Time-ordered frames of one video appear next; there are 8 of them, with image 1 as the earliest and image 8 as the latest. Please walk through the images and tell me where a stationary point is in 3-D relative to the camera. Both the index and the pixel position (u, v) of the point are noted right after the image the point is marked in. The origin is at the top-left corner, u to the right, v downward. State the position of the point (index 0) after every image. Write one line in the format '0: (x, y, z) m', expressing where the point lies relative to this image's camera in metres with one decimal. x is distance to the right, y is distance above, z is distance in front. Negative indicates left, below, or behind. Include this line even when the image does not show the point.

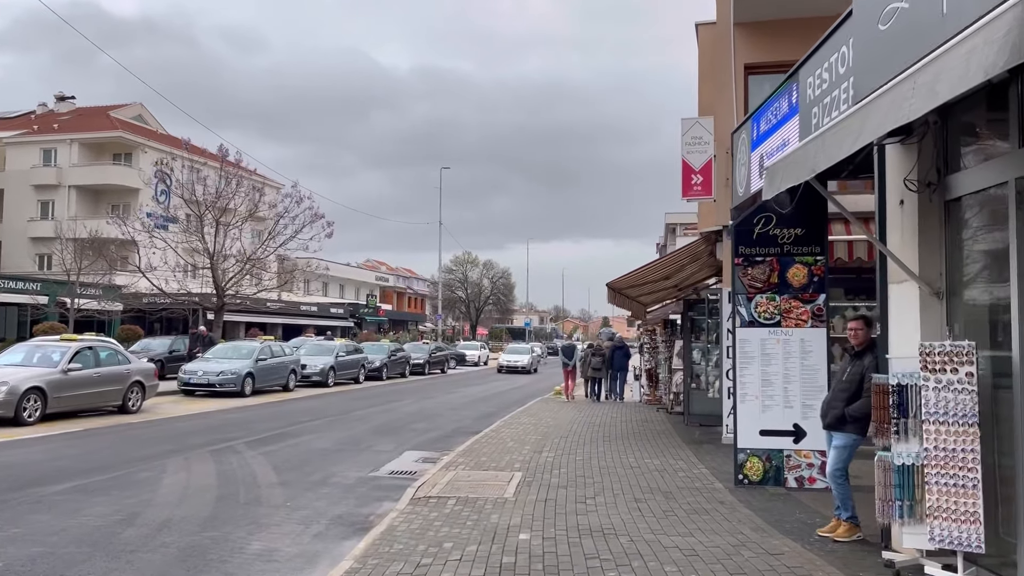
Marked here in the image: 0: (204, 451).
0: (-4.3, -2.3, +11.6) m
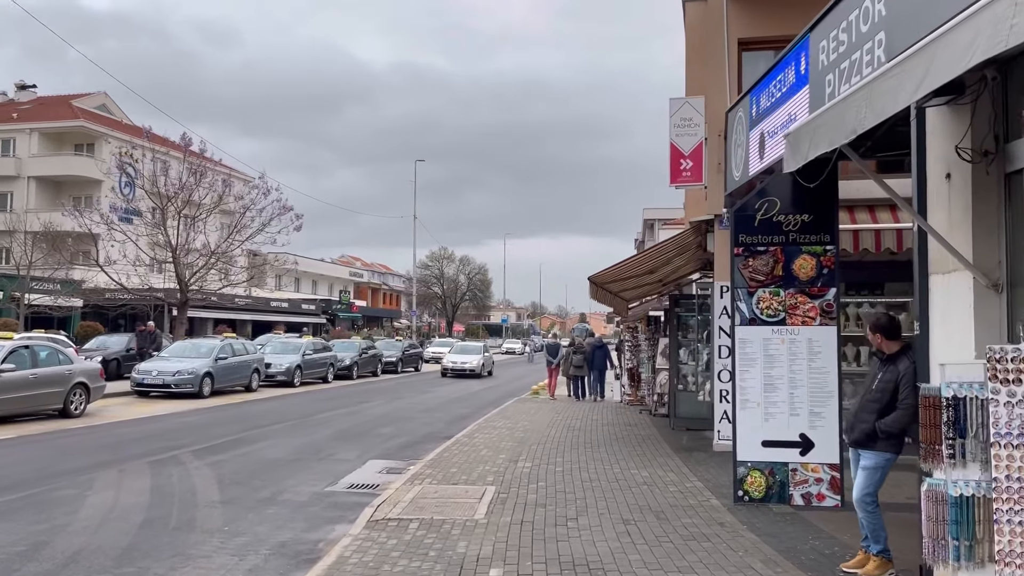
0: (-4.7, -2.2, +10.4) m
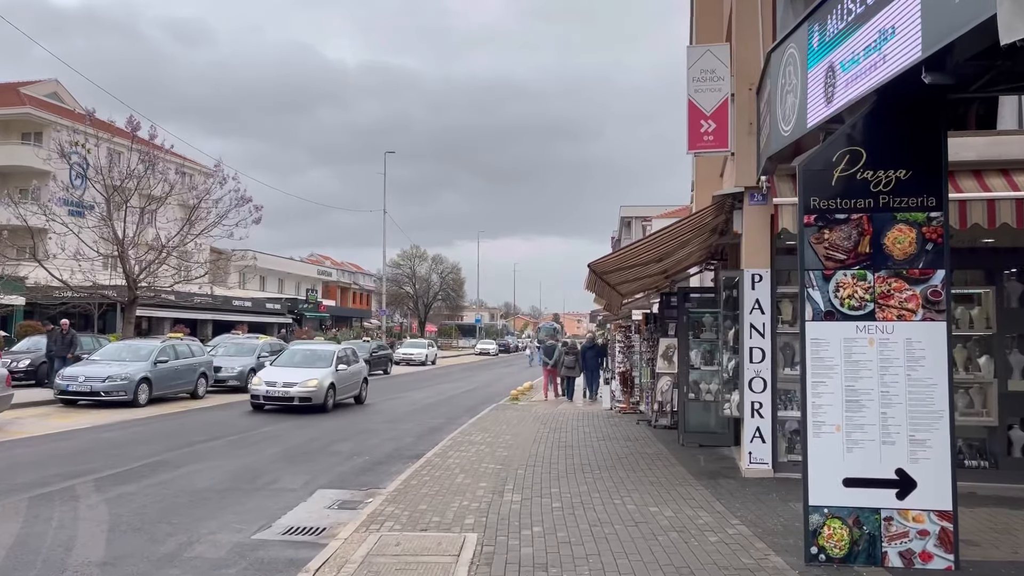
0: (-4.8, -2.1, +8.2) m
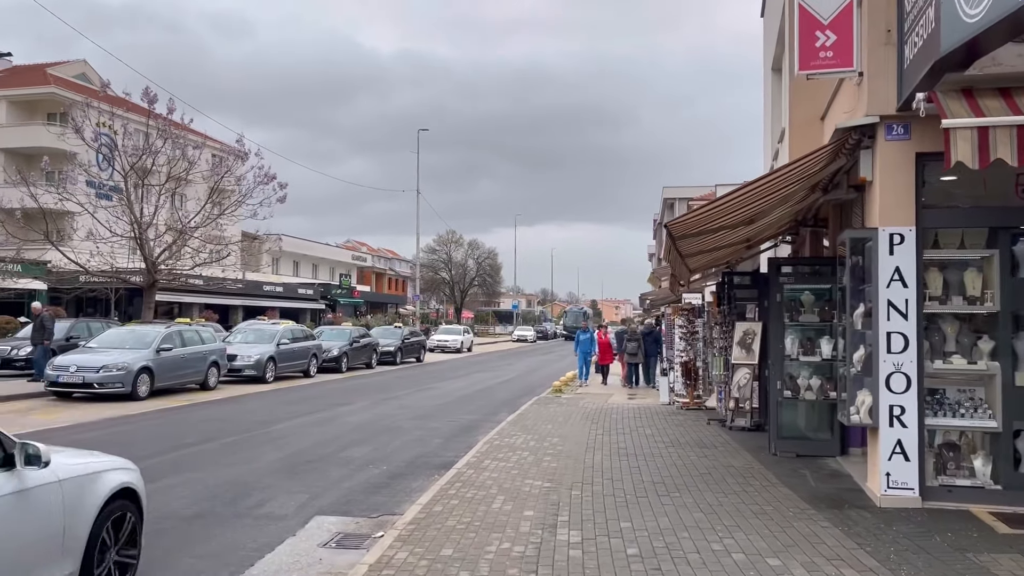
0: (-4.4, -1.8, +6.2) m
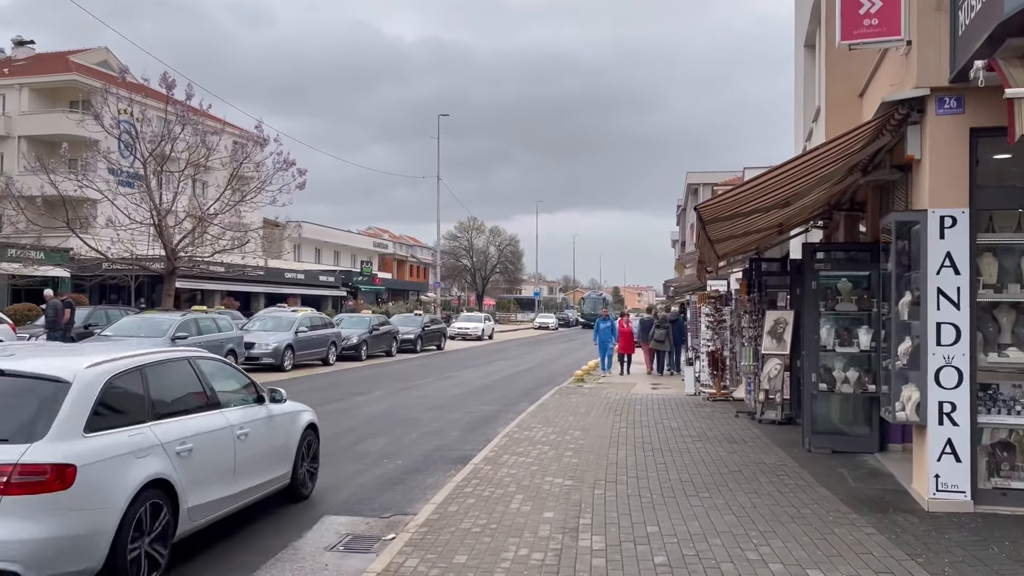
0: (-4.3, -1.7, +5.9) m
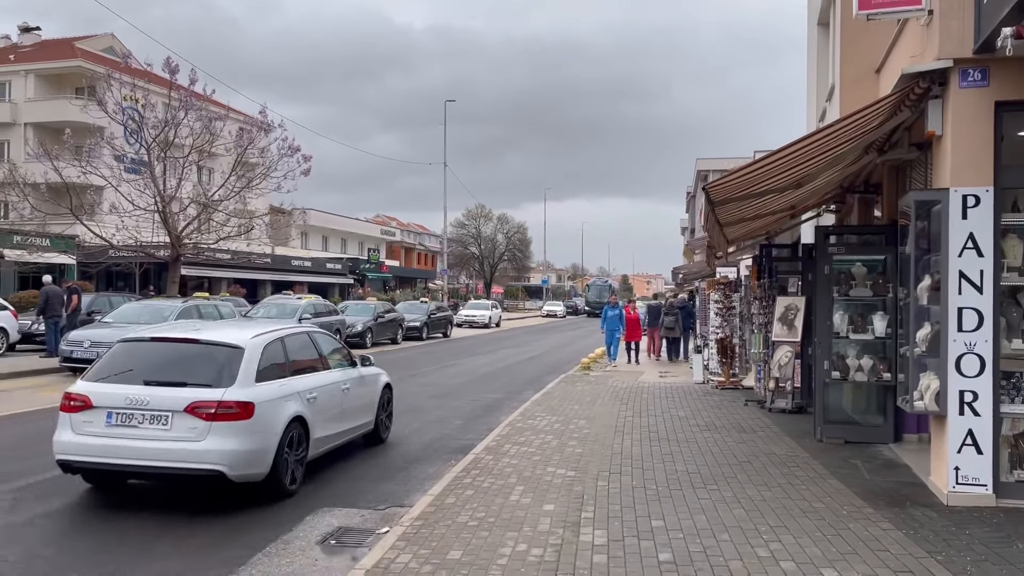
0: (-4.3, -1.6, +5.7) m
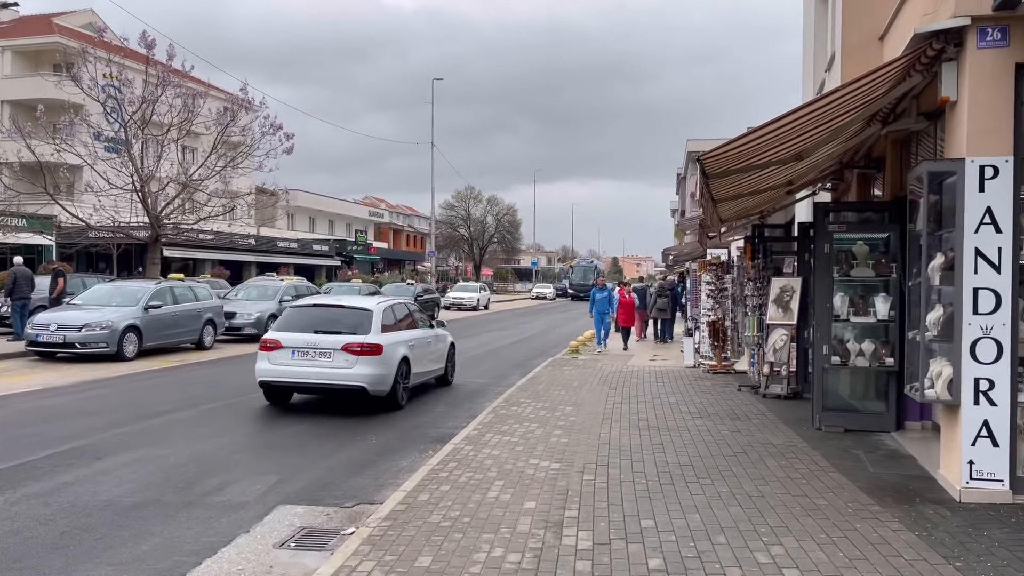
0: (-4.4, -1.5, +5.2) m
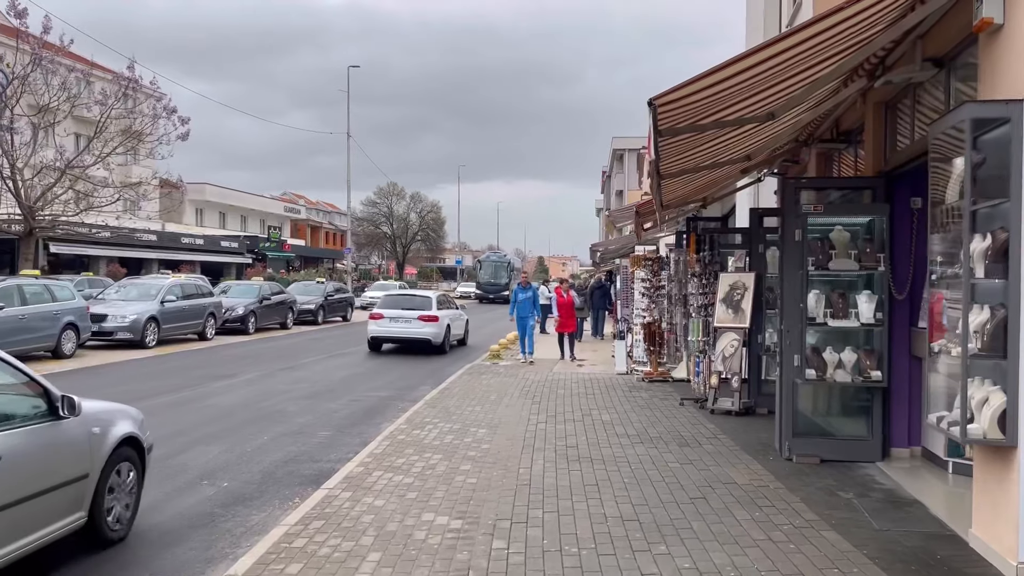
0: (-5.0, -1.4, +3.0) m
